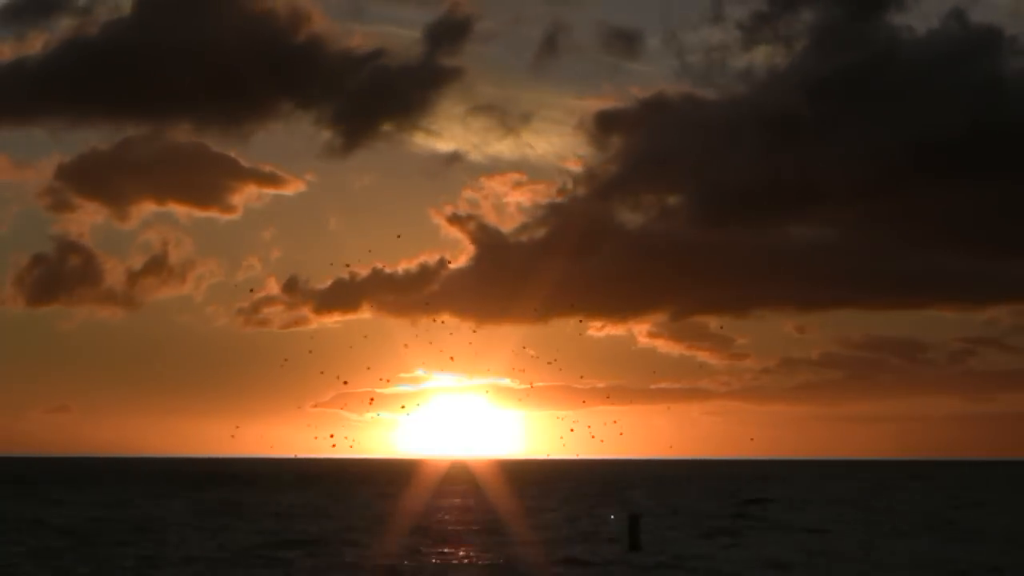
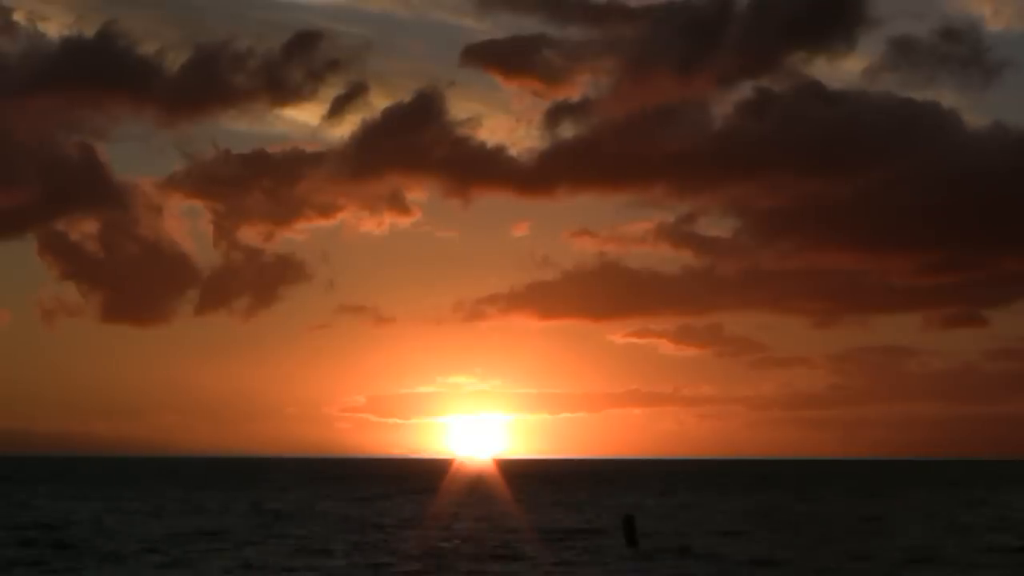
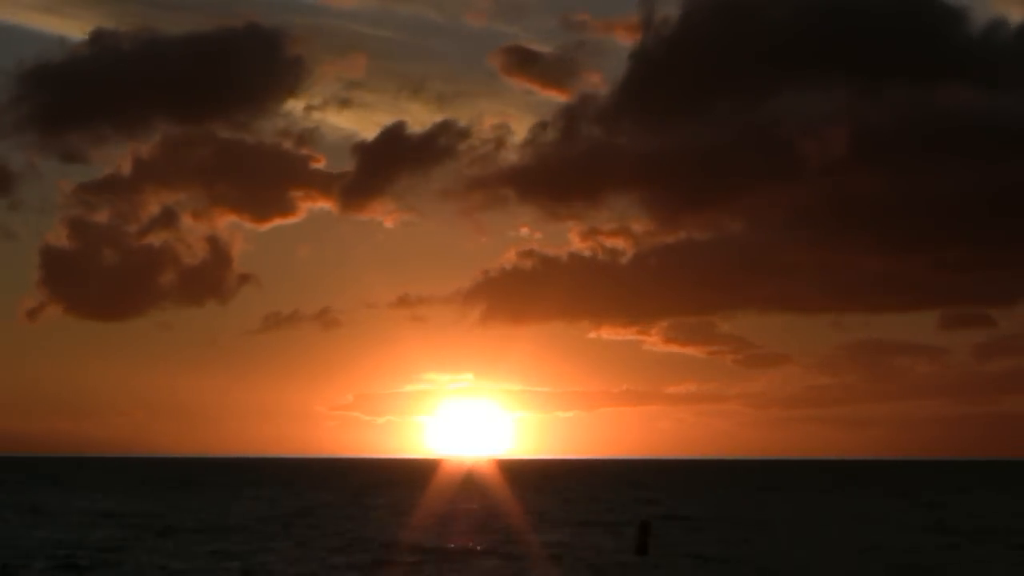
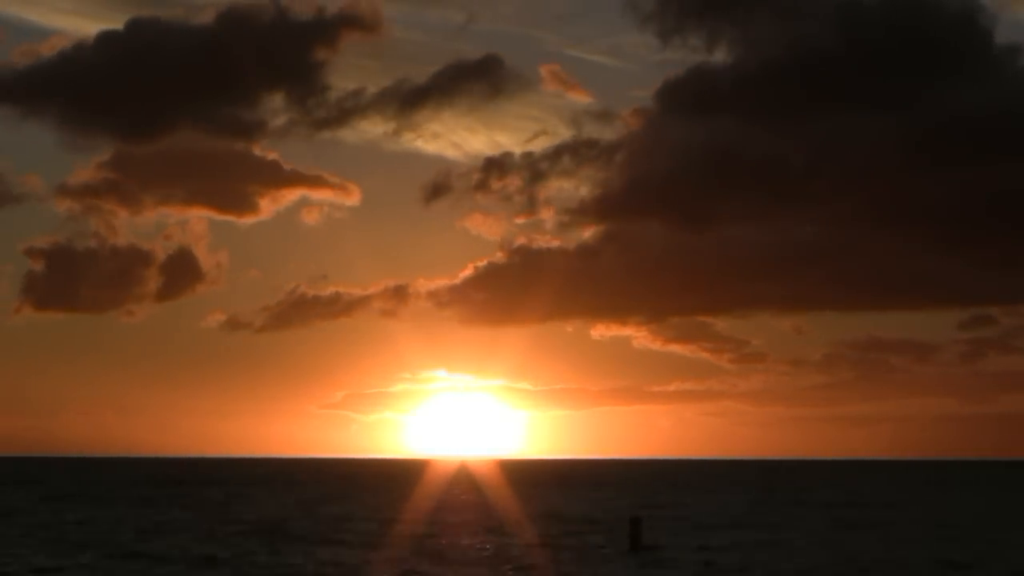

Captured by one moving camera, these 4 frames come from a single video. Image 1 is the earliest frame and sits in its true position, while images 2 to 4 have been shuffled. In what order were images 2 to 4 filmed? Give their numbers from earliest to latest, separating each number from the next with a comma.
4, 3, 2
